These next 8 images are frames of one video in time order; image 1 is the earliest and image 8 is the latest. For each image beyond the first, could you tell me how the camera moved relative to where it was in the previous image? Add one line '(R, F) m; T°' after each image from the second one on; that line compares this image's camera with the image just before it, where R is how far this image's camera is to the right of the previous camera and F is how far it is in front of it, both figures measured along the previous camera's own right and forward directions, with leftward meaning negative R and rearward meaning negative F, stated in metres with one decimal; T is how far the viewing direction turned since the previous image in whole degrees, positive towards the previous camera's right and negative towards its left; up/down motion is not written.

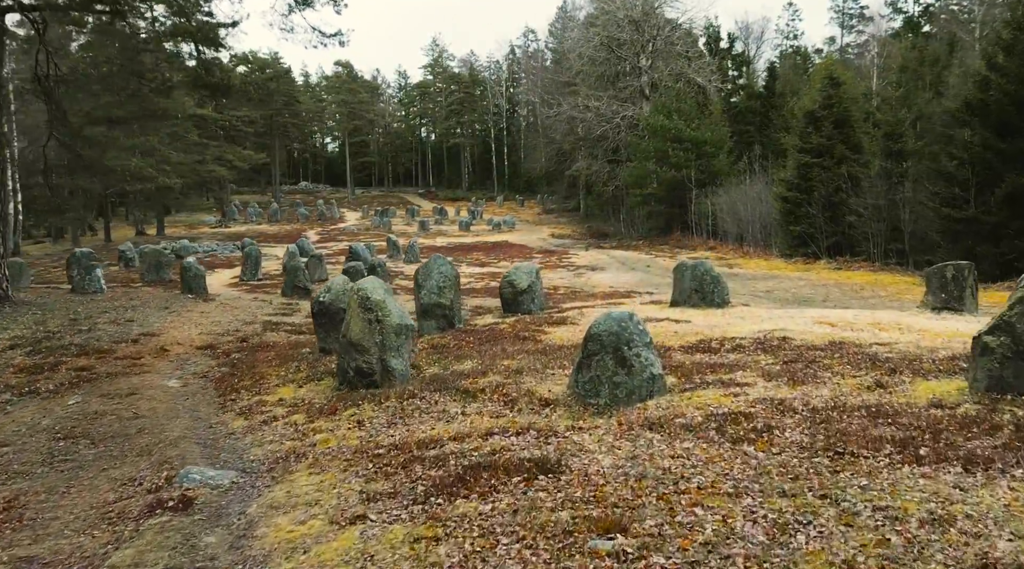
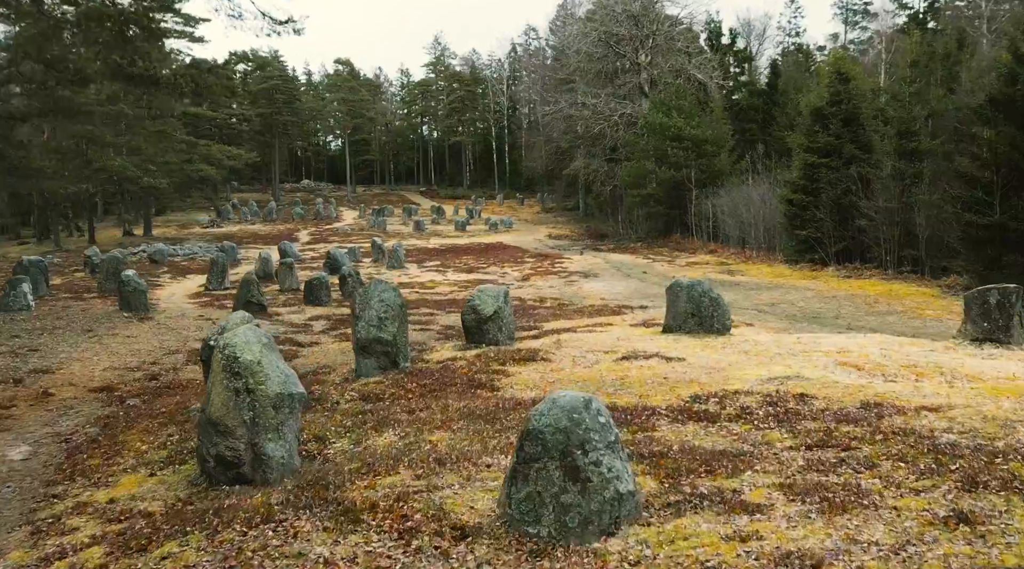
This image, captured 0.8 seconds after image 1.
(+0.3, +1.4) m; 0°
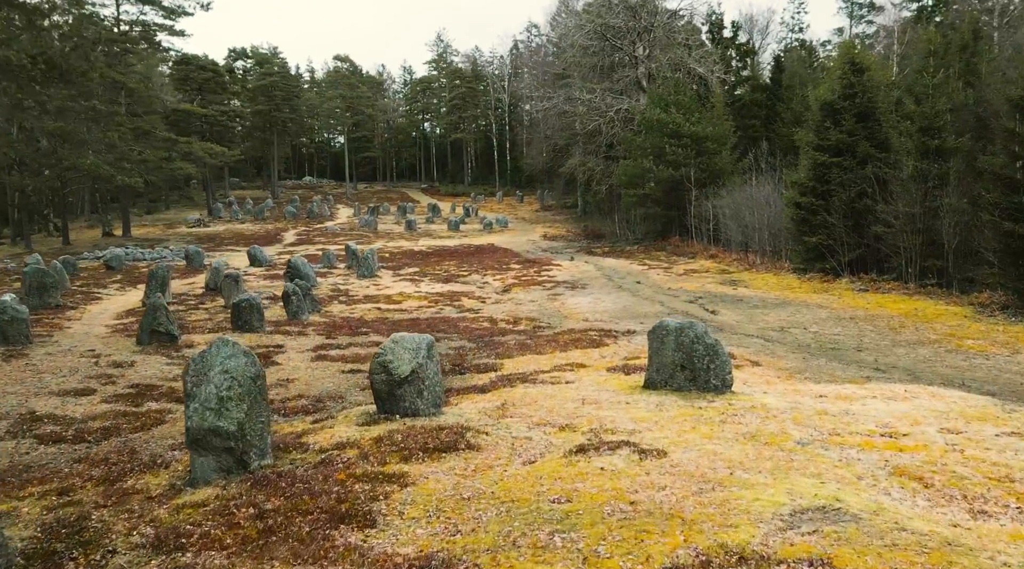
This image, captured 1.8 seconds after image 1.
(+0.5, +2.1) m; 0°
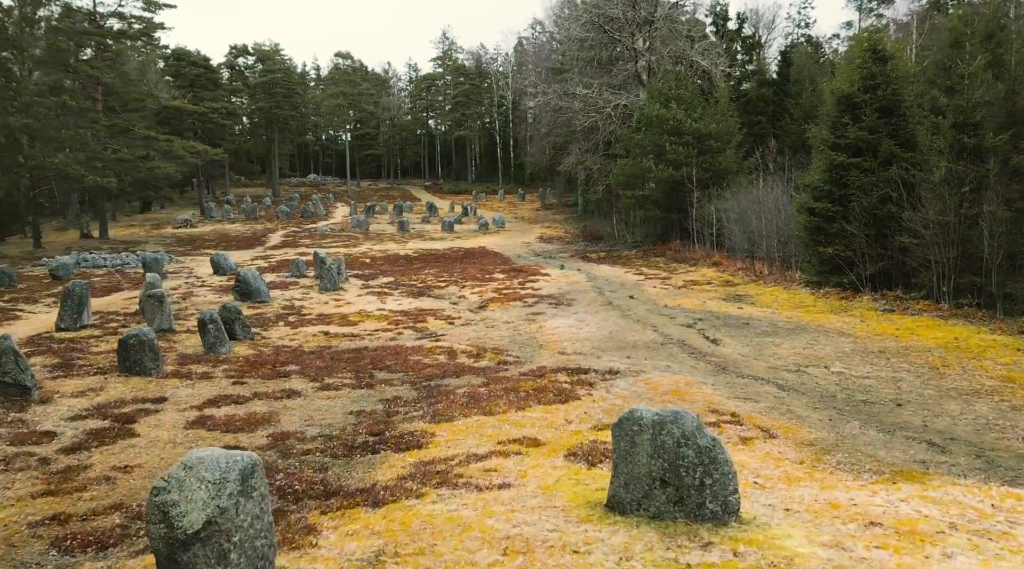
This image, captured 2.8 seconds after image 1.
(+0.6, +2.3) m; 0°
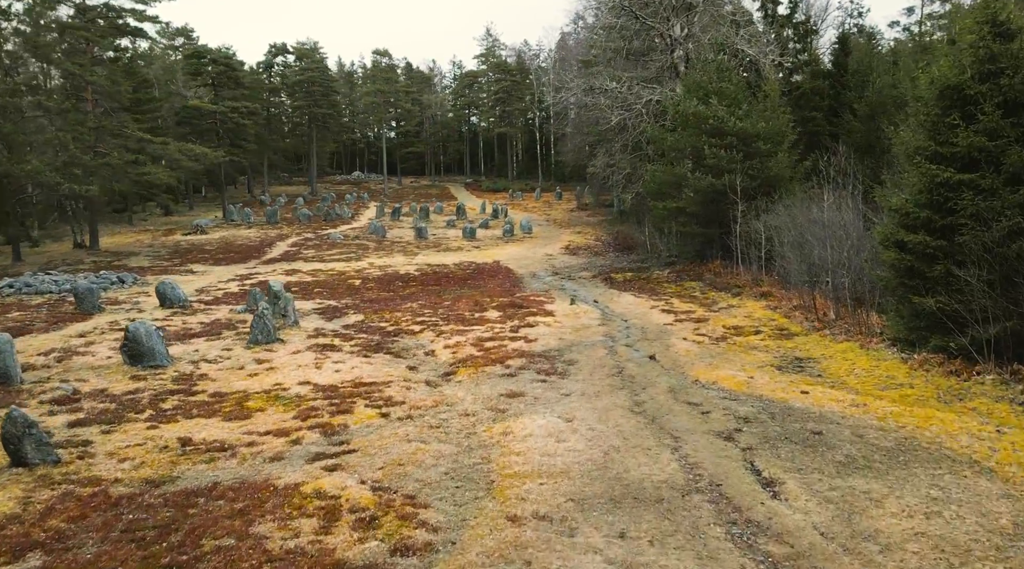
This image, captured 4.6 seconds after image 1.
(+1.0, +4.9) m; -3°
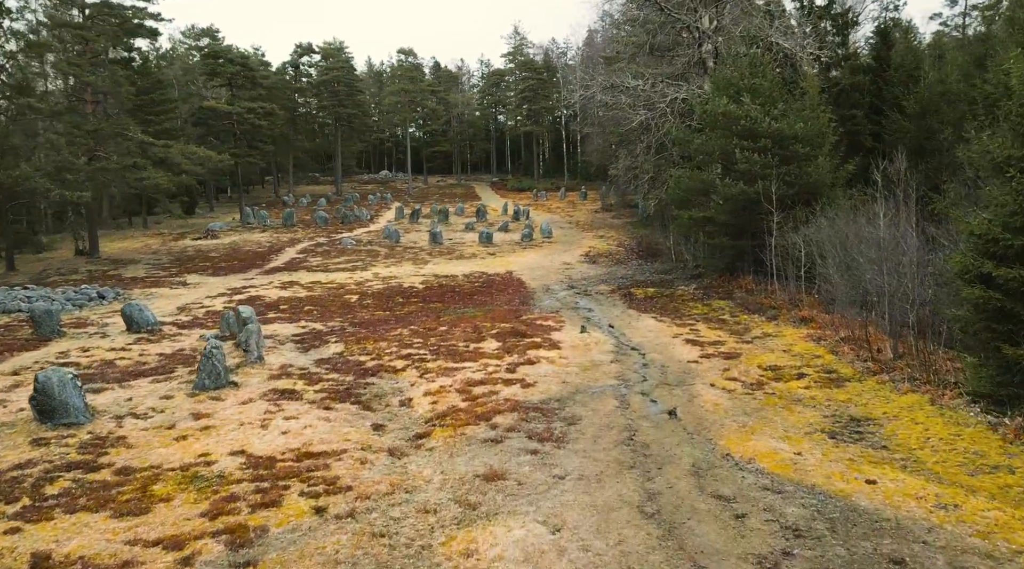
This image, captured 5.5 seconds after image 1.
(+0.5, +2.6) m; -2°
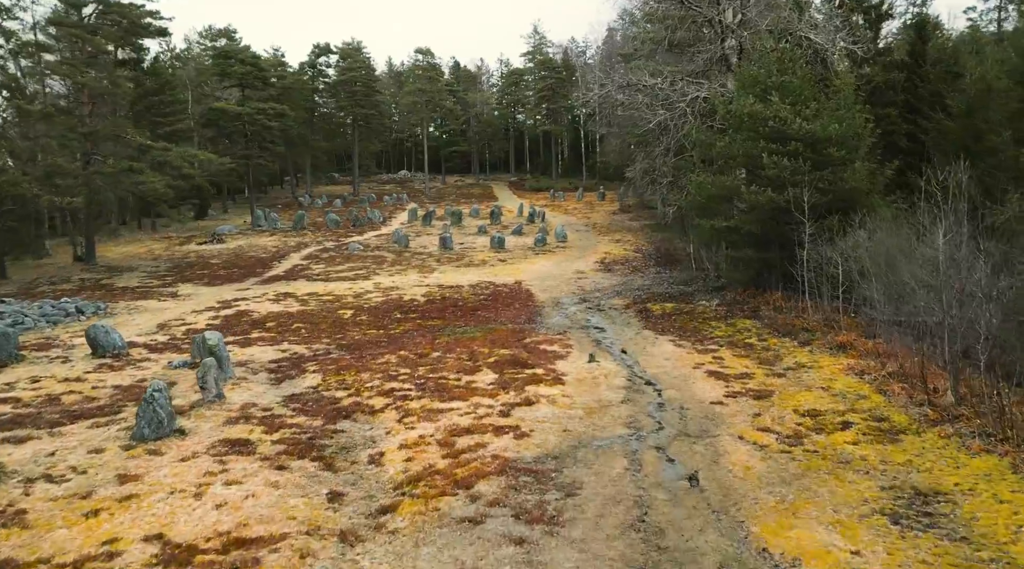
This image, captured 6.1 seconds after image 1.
(+0.4, +2.1) m; -1°
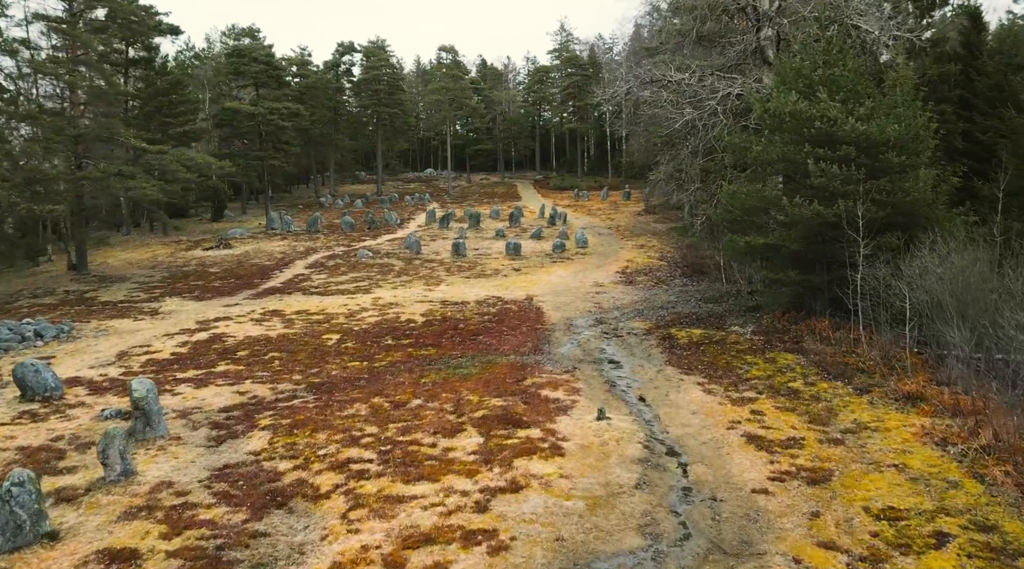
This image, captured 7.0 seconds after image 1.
(+0.5, +3.1) m; -2°
